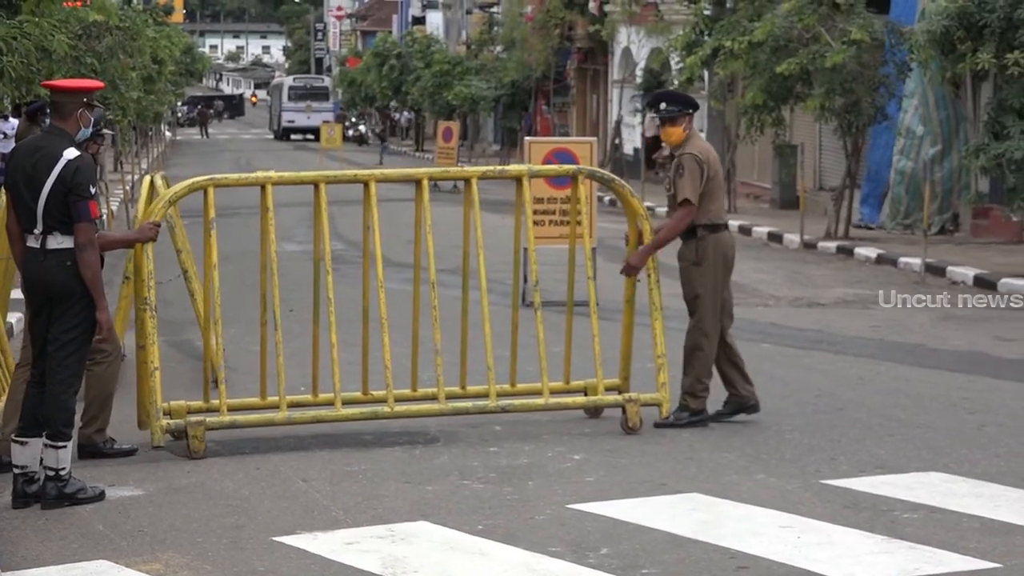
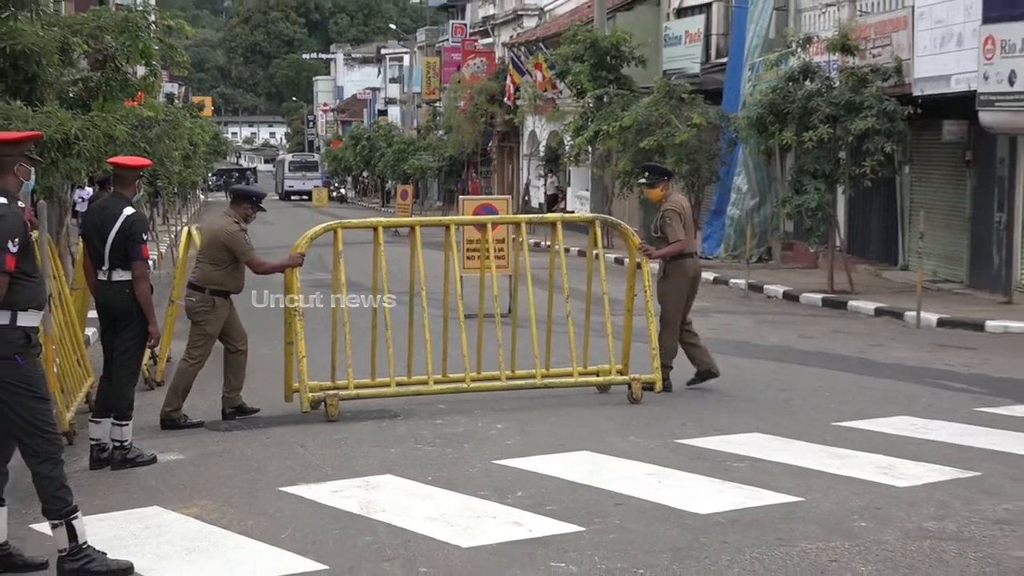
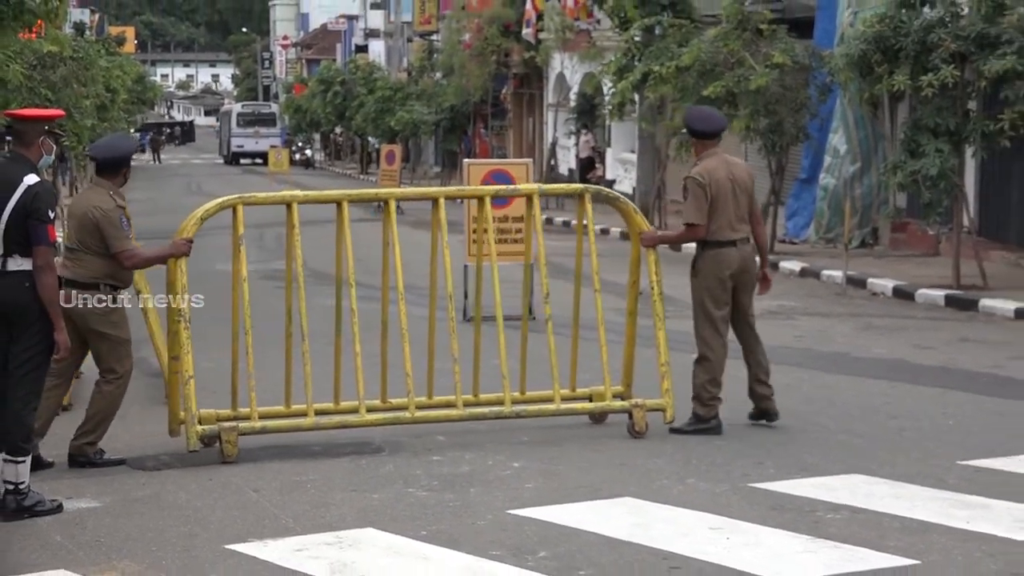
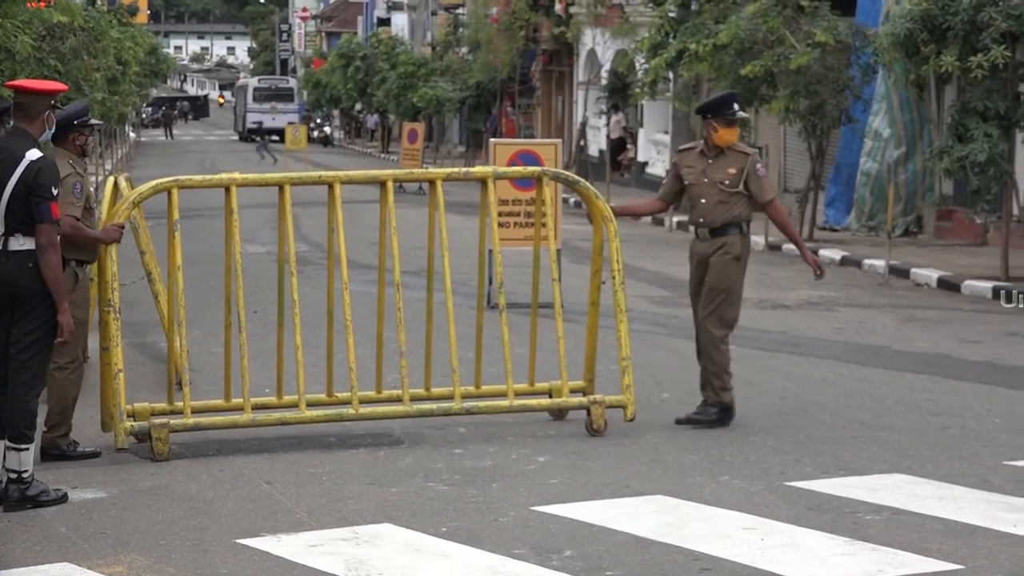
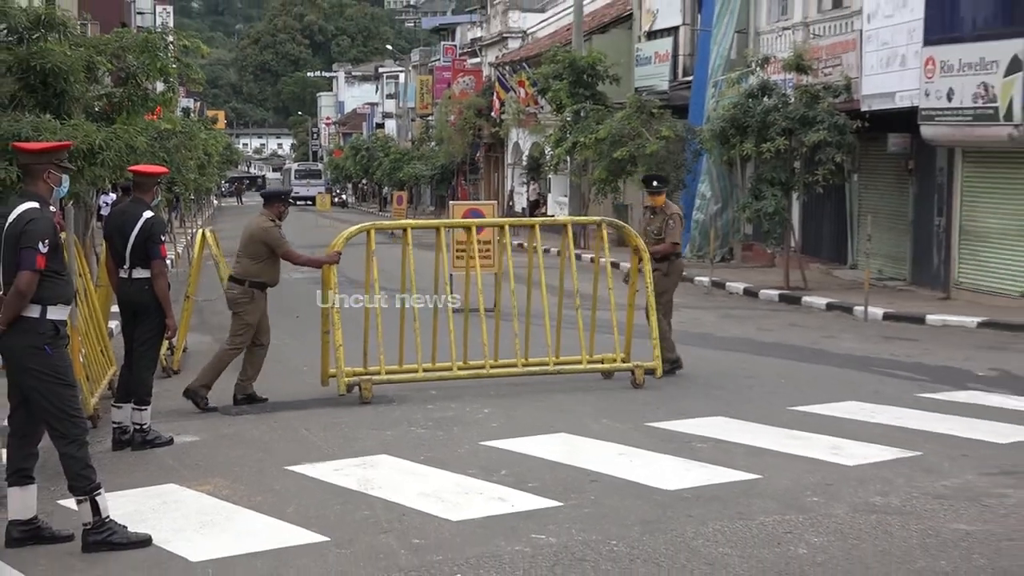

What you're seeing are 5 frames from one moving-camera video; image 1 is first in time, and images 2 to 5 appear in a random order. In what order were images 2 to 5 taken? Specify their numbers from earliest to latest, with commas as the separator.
4, 3, 2, 5
